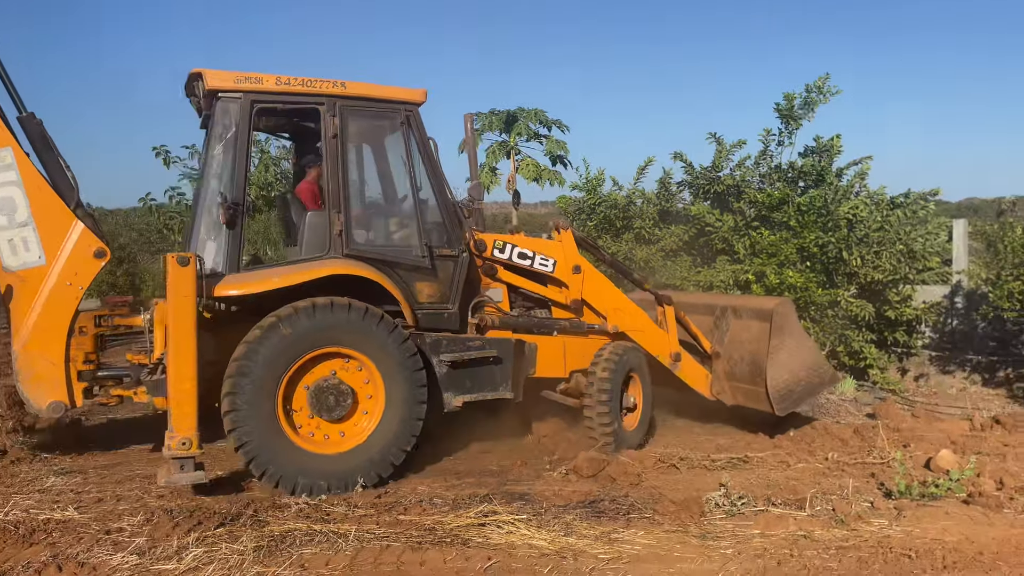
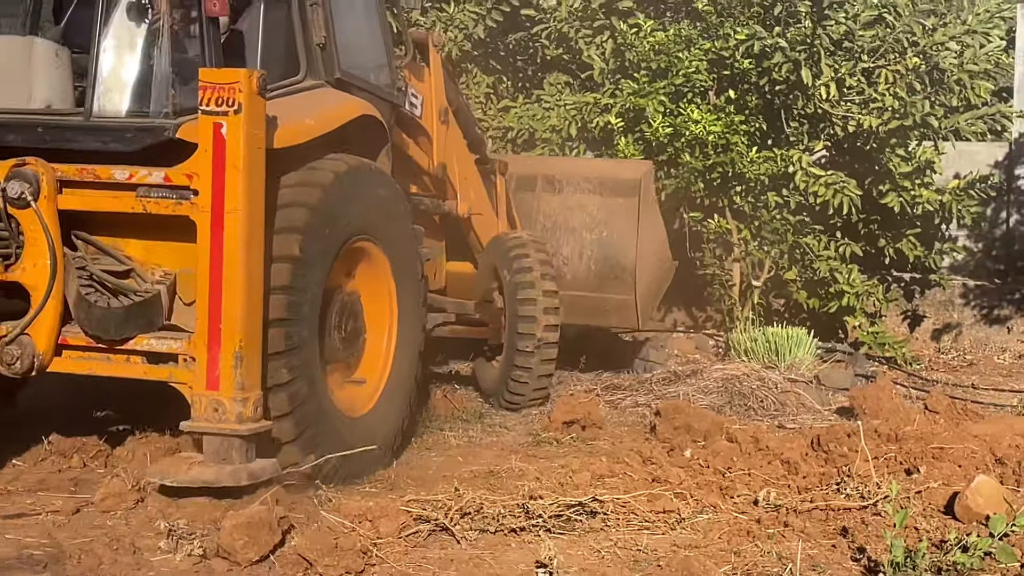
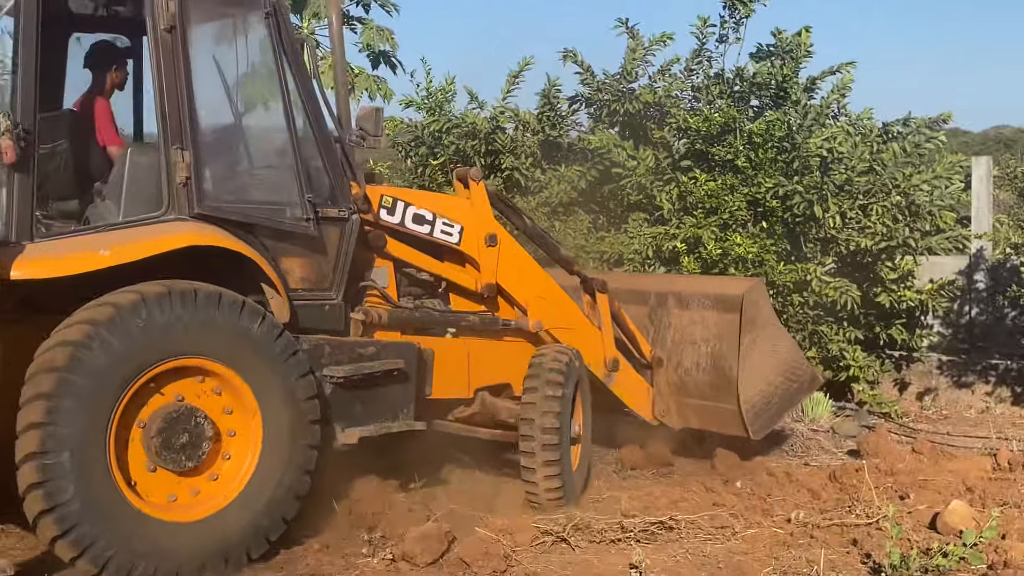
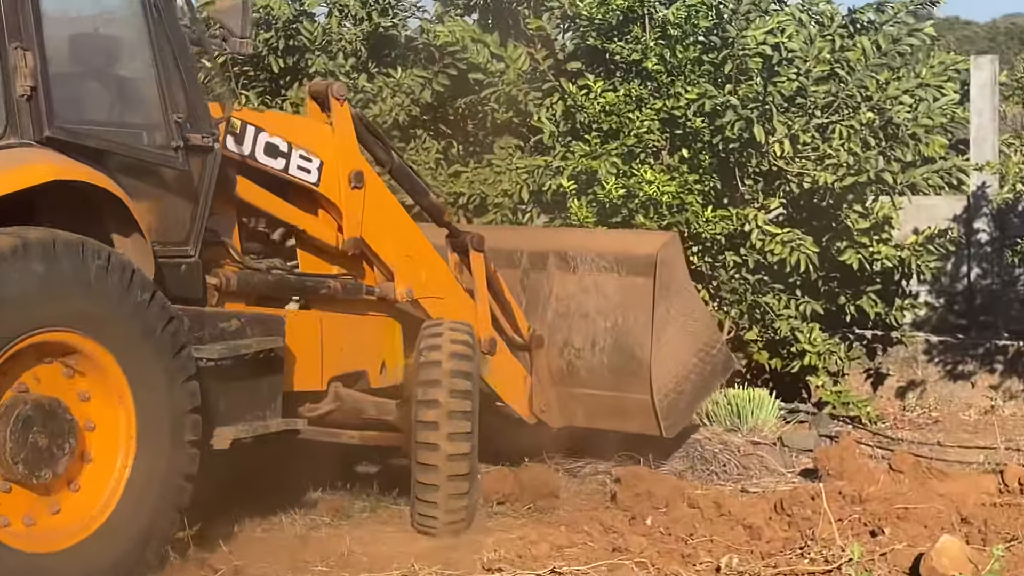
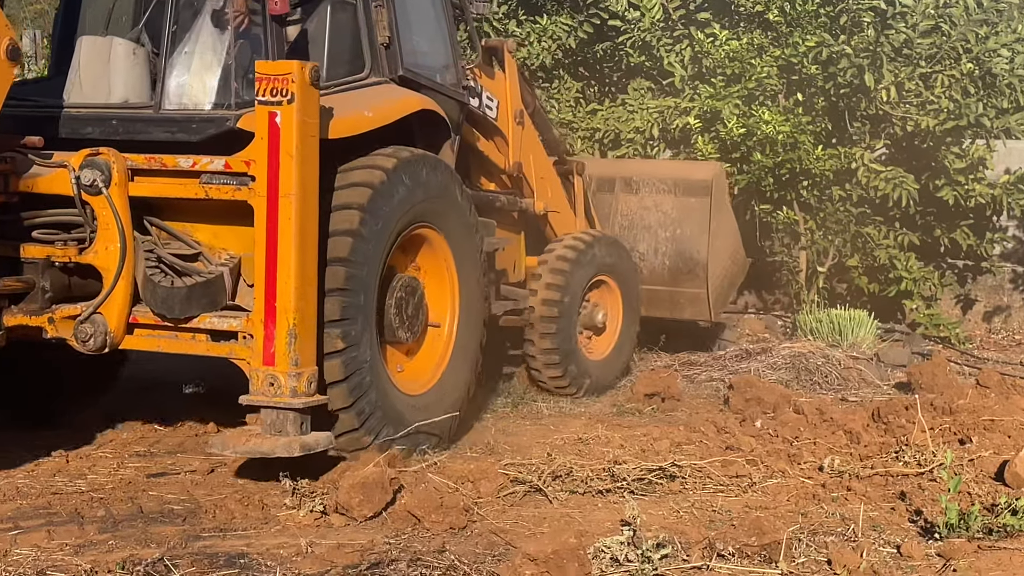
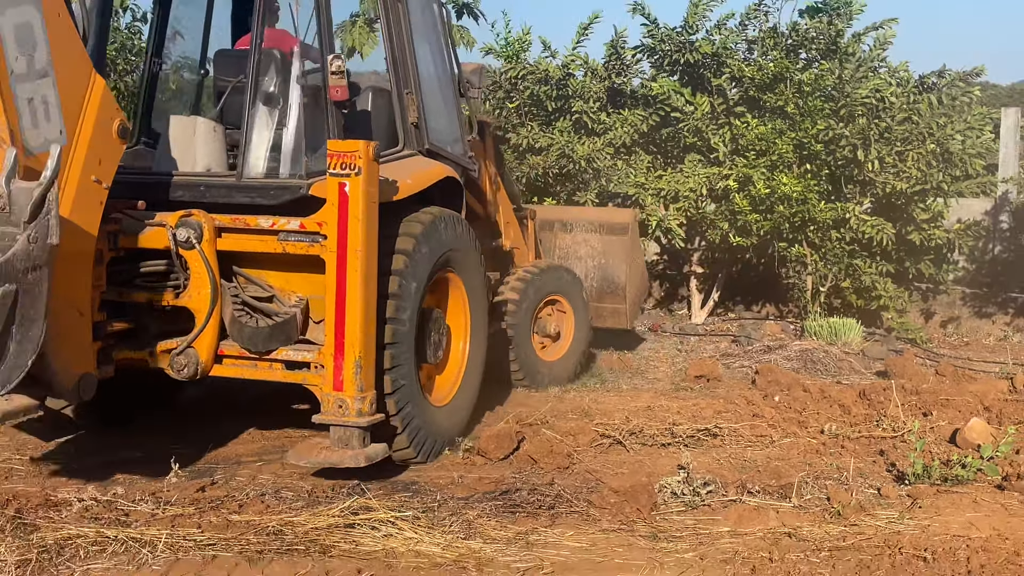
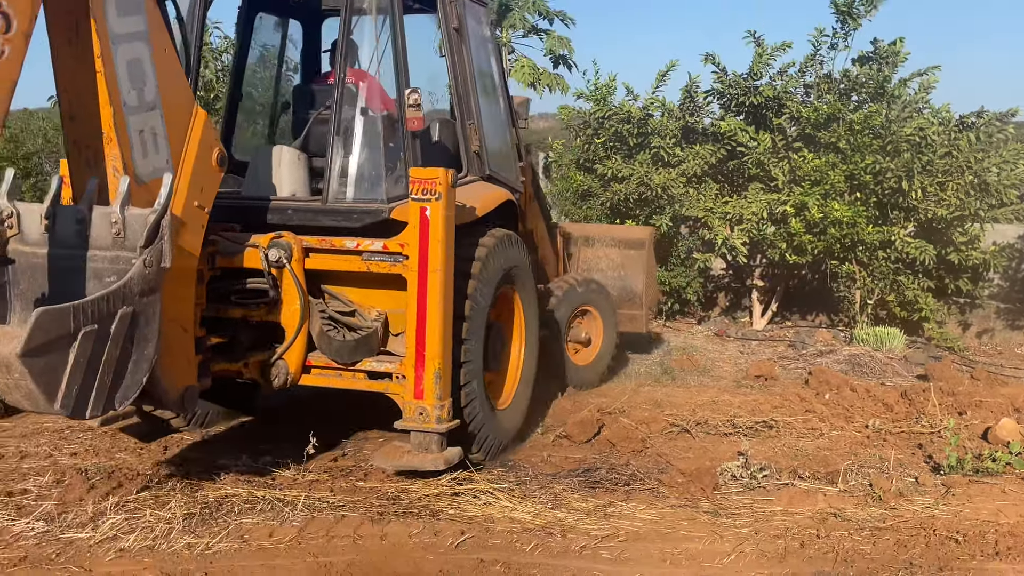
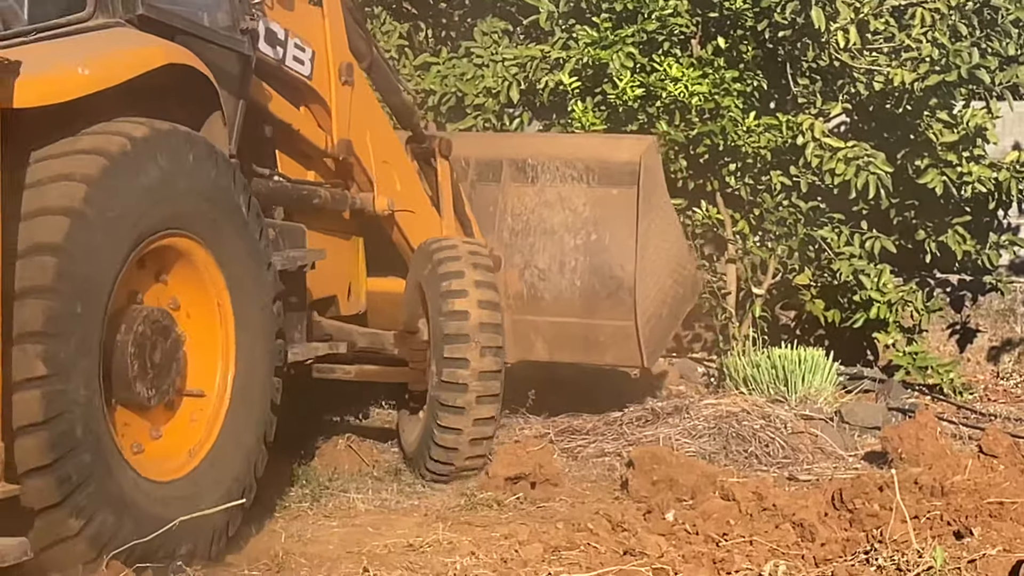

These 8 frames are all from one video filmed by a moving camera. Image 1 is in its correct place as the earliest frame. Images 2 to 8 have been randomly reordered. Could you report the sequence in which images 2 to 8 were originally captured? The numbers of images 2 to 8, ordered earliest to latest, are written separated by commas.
3, 4, 8, 2, 5, 6, 7
